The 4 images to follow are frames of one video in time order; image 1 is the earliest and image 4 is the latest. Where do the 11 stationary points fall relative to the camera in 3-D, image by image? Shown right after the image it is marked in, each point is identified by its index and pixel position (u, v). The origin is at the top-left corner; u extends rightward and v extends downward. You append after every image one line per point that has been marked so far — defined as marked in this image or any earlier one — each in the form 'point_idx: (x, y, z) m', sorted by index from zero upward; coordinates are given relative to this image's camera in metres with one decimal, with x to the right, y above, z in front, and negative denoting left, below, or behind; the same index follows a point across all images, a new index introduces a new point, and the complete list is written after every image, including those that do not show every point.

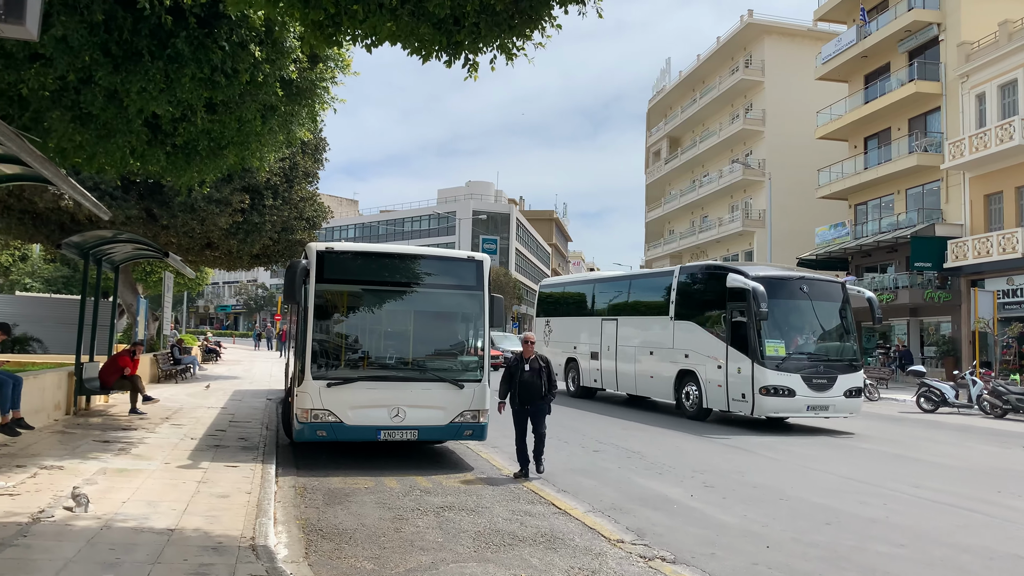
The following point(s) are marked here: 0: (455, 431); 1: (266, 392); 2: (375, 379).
0: (-0.6, -1.6, +9.2) m
1: (-5.2, -2.2, +17.5) m
2: (-1.5, -1.0, +9.0) m
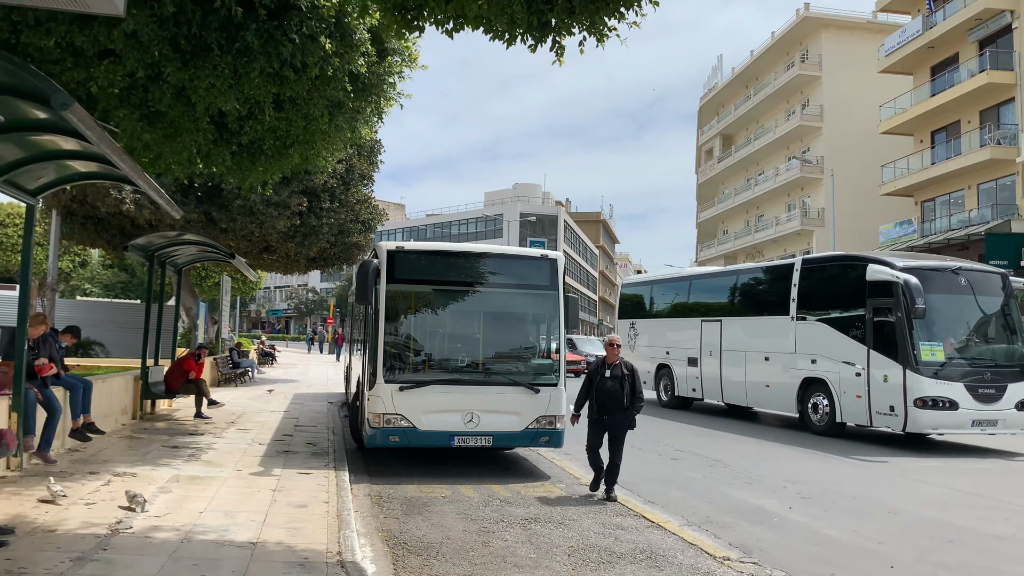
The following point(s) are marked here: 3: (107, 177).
0: (+0.2, -1.6, +8.8) m
1: (-3.9, -2.3, +17.4) m
2: (-0.7, -1.0, +8.7) m
3: (-3.5, +1.0, +7.1) m
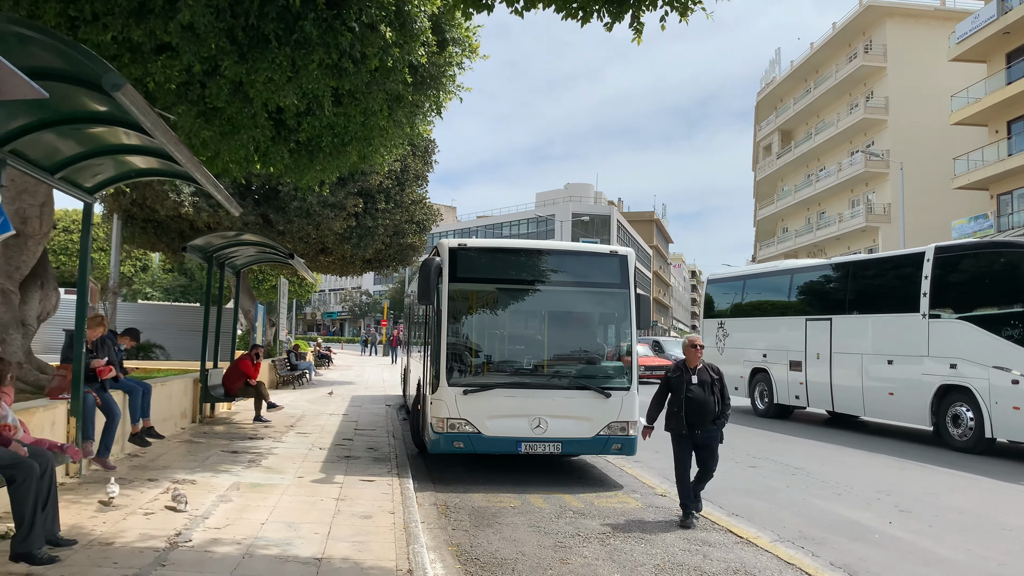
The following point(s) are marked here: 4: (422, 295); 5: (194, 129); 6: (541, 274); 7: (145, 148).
0: (+0.9, -1.6, +8.3) m
1: (-2.7, -2.3, +17.1) m
2: (0.0, -1.0, +8.3) m
3: (-2.9, +1.0, +6.9) m
4: (-0.9, -0.1, +8.2) m
5: (-3.3, +1.7, +8.6) m
6: (+0.3, +0.1, +8.7) m
7: (-2.8, +1.1, +6.4) m
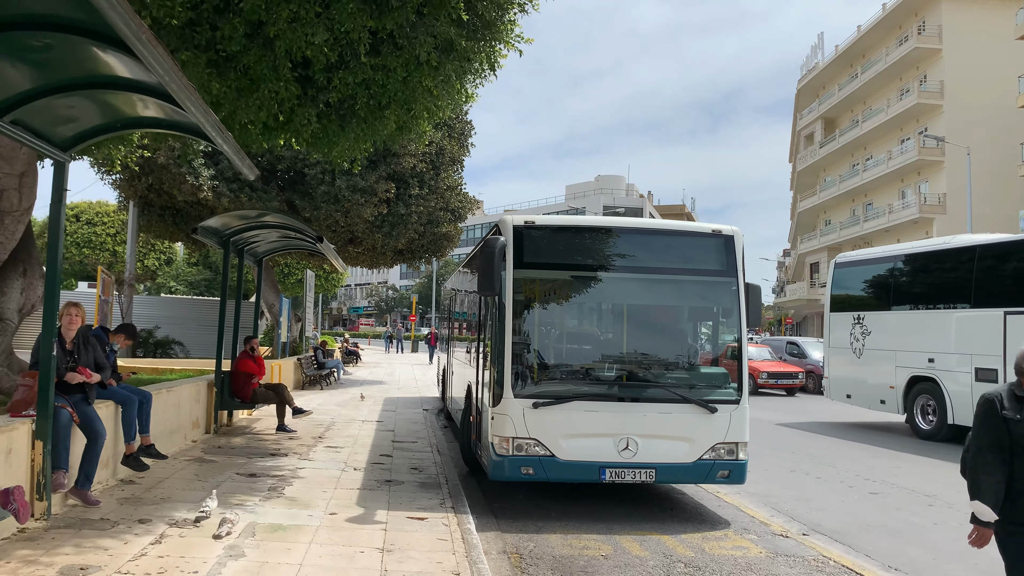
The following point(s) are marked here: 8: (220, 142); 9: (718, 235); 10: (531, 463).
0: (+1.6, -1.5, +6.7) m
1: (-1.8, -2.1, +15.6) m
2: (+0.7, -0.9, +6.6) m
3: (-2.3, +1.1, +5.4) m
4: (-0.2, 0.0, +6.6) m
5: (-2.7, +1.8, +7.1) m
6: (+1.0, +0.3, +7.1) m
7: (-2.2, +1.2, +4.8) m
8: (-2.0, +1.0, +5.2) m
9: (+1.8, +0.5, +7.2) m
10: (+0.1, -1.4, +6.6) m
